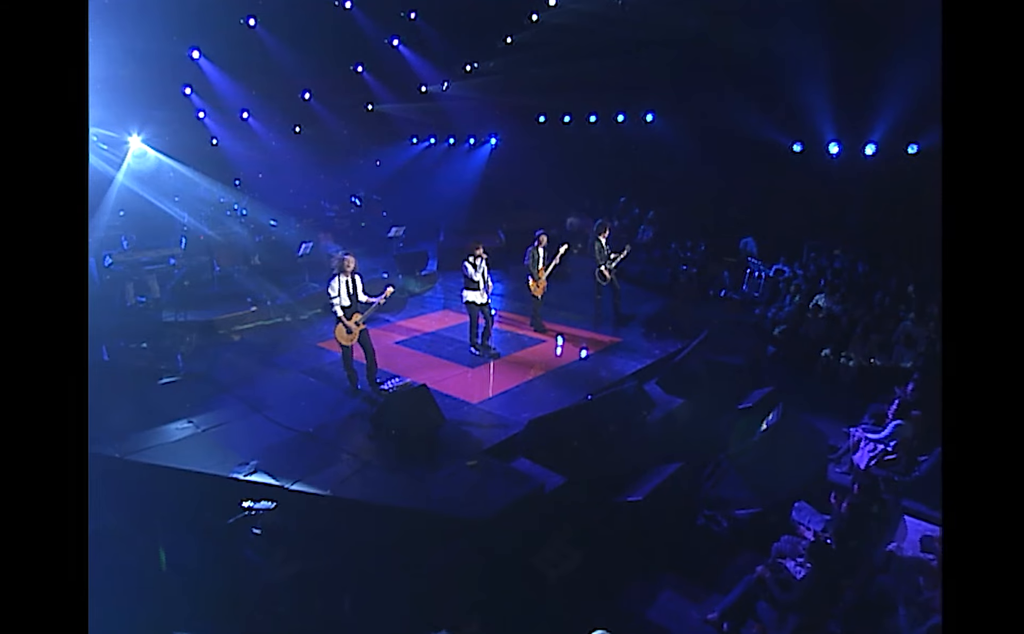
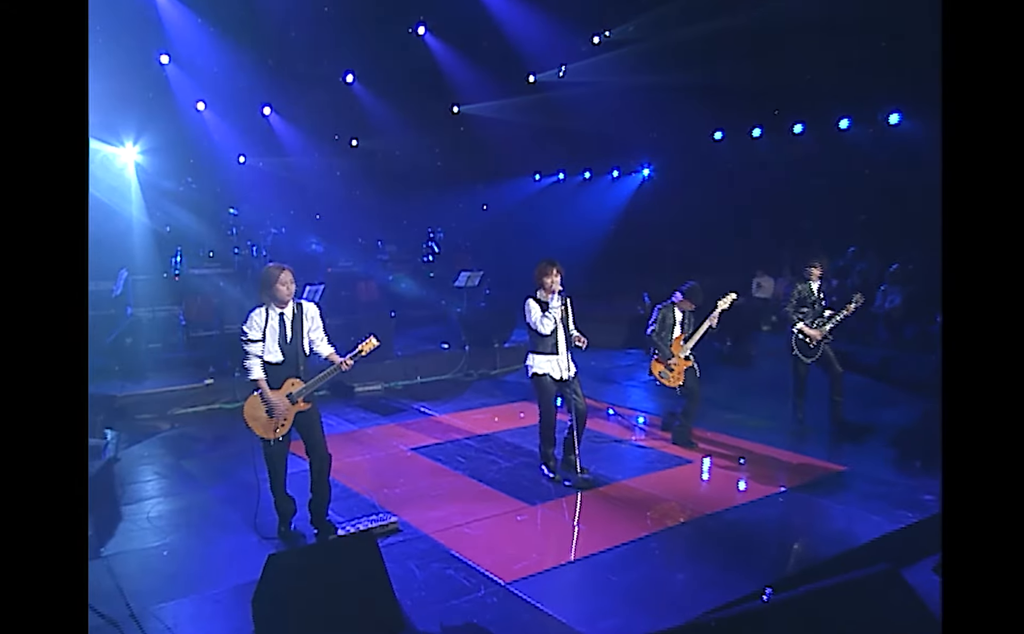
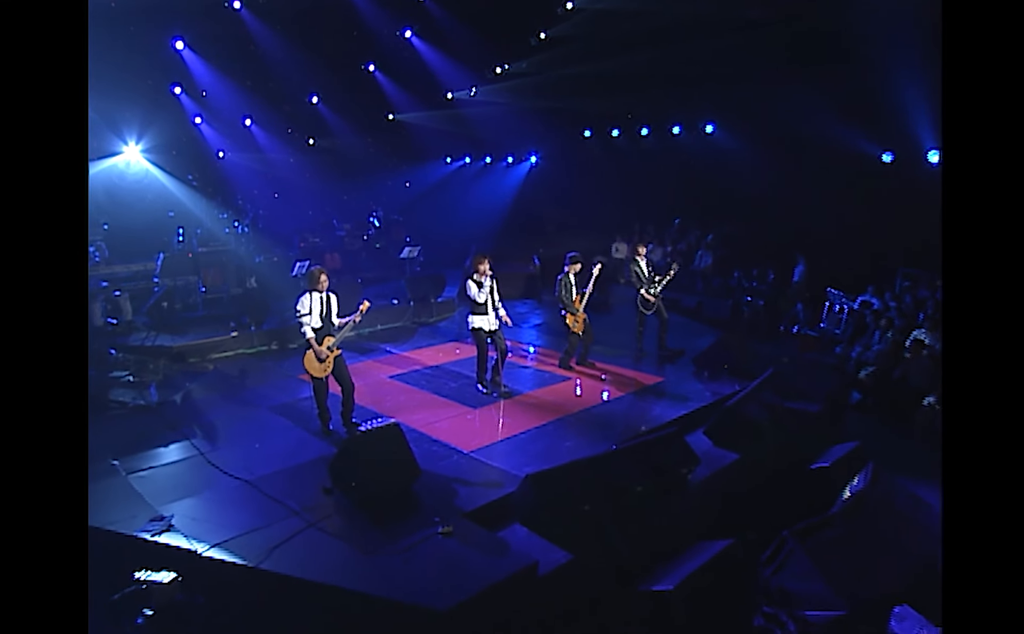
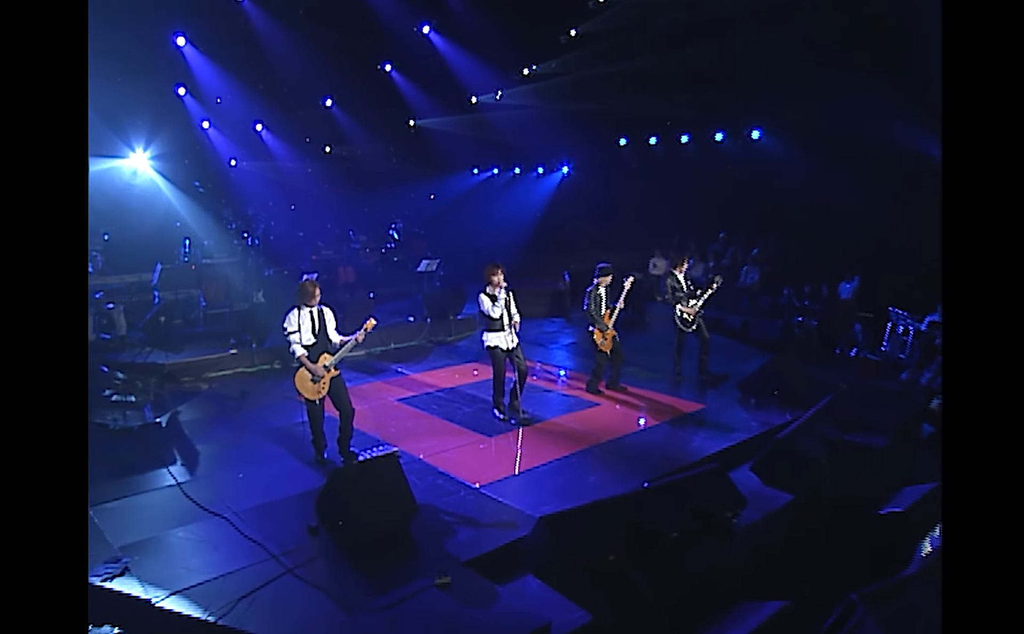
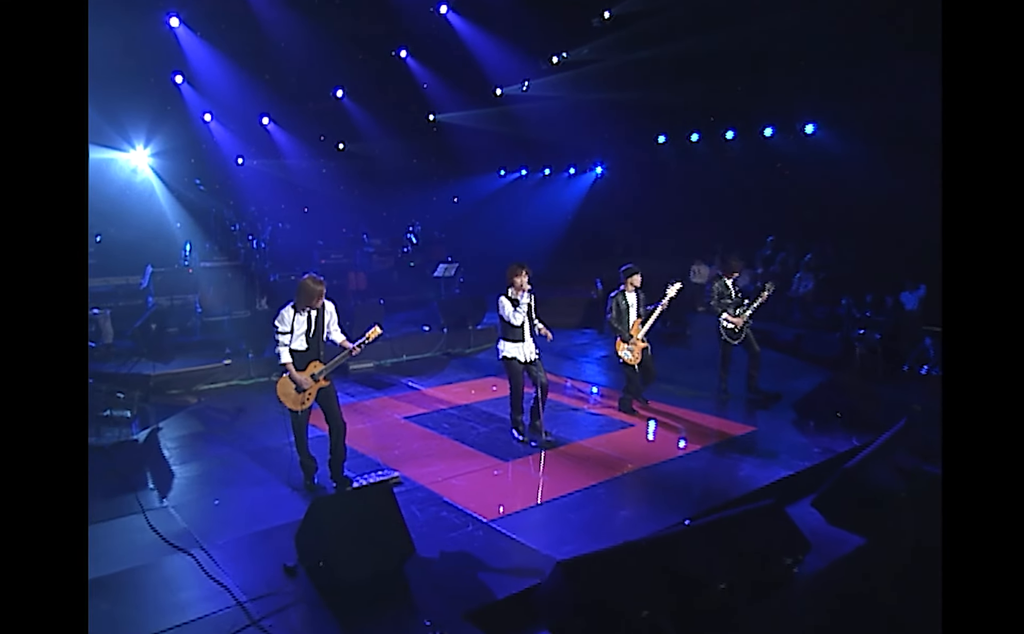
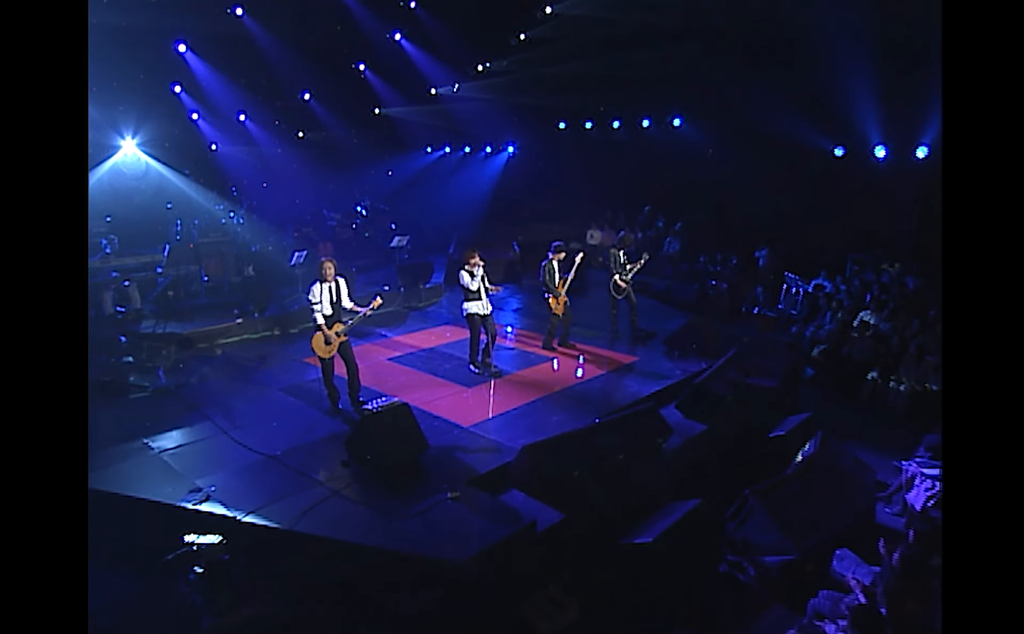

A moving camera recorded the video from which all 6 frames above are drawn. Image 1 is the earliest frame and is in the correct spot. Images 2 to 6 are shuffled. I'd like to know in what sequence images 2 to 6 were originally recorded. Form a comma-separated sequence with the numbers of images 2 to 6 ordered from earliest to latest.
6, 3, 4, 5, 2
